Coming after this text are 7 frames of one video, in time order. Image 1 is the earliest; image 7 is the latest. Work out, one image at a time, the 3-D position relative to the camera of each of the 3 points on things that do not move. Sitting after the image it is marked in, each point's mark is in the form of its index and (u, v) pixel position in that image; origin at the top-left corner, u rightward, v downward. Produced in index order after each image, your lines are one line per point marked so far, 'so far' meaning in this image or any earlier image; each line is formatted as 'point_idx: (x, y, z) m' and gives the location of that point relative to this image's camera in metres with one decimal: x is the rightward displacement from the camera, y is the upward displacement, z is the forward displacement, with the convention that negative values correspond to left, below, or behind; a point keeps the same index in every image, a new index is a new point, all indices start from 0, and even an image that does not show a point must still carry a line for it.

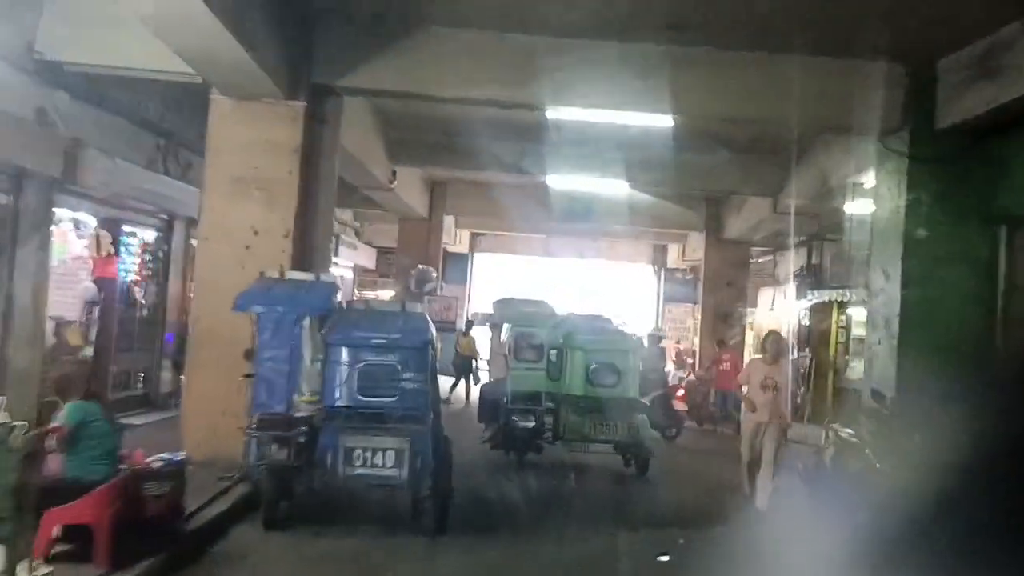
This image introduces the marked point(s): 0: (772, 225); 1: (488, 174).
0: (+4.0, +1.0, +14.6) m
1: (-0.4, +1.8, +14.9) m
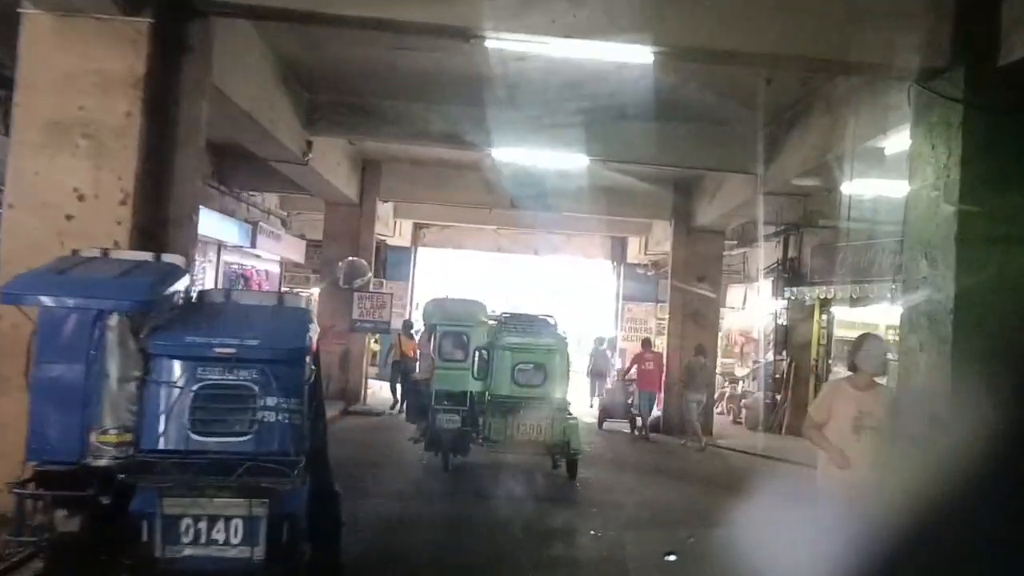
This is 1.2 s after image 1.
0: (+3.2, +1.0, +12.8) m
1: (-1.1, +1.9, +12.9) m
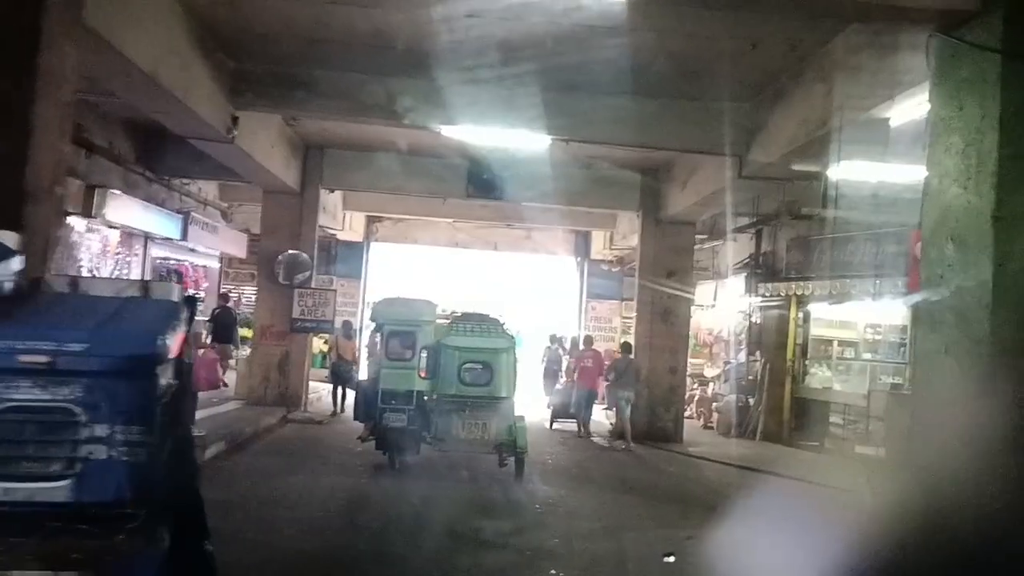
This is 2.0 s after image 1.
0: (+2.6, +1.1, +11.7) m
1: (-1.7, +1.9, +11.7) m
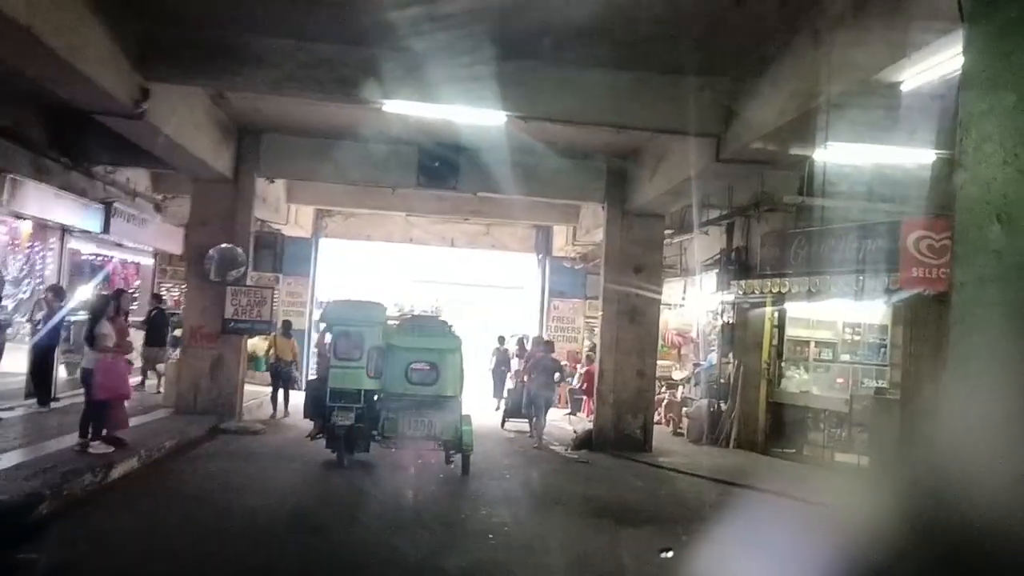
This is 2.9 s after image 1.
0: (+2.1, +1.1, +10.8) m
1: (-2.2, +2.0, +10.5) m
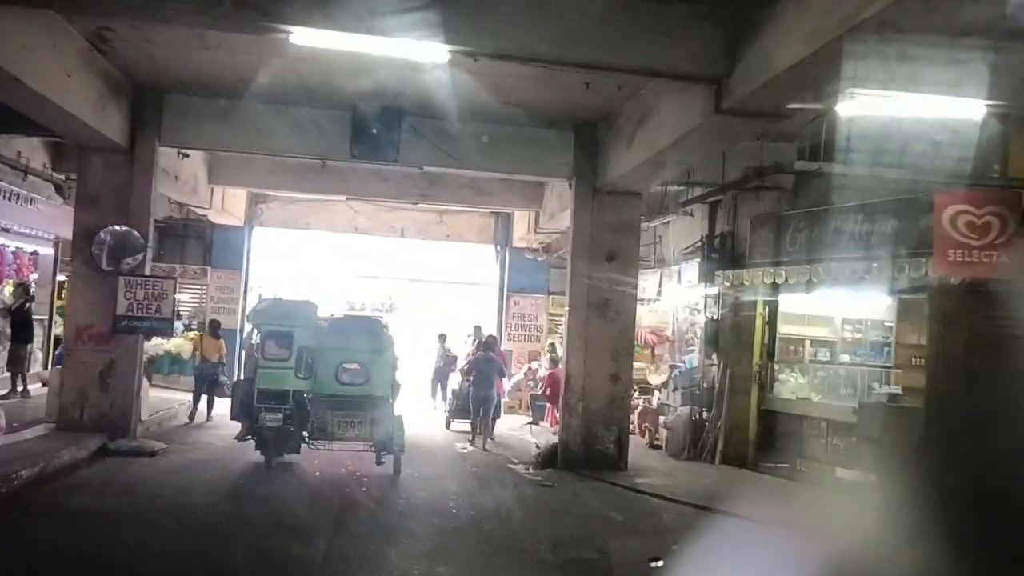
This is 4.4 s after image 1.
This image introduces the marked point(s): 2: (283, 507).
0: (+1.6, +1.2, +9.0) m
1: (-2.7, +2.1, +8.6) m
2: (-2.1, -2.0, +8.3) m
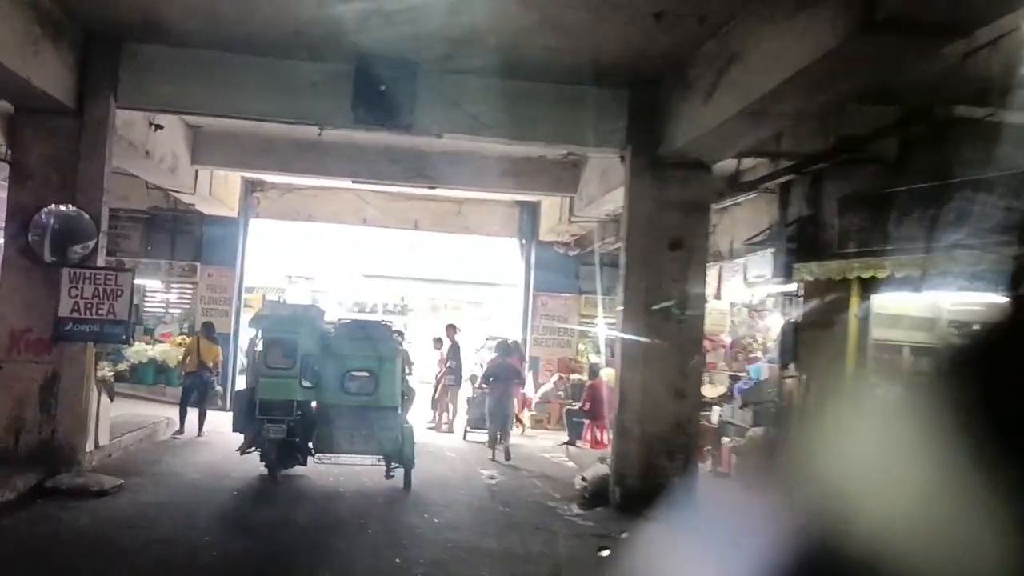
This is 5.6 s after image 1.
0: (+2.0, +1.3, +6.9) m
1: (-2.3, +2.1, +6.6) m
2: (-1.7, -1.9, +6.3) m
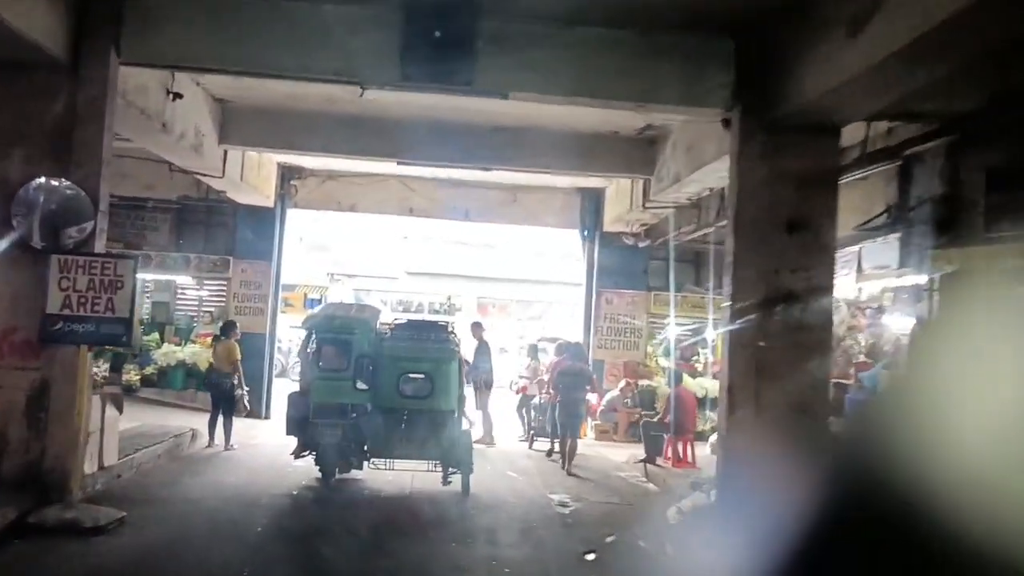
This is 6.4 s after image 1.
0: (+2.5, +1.3, +5.3) m
1: (-1.8, +2.2, +5.2) m
2: (-1.2, -1.8, +4.8) m
